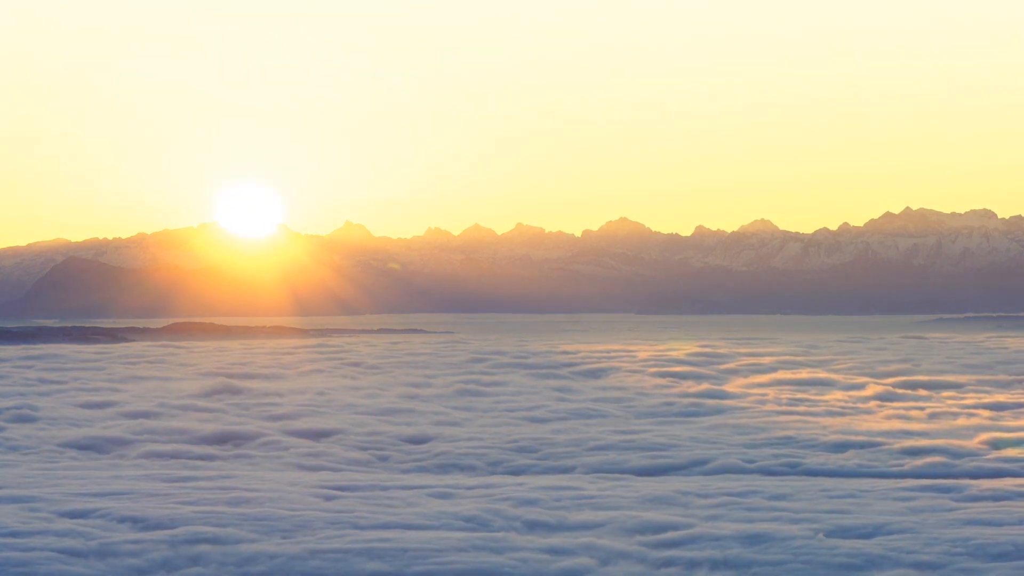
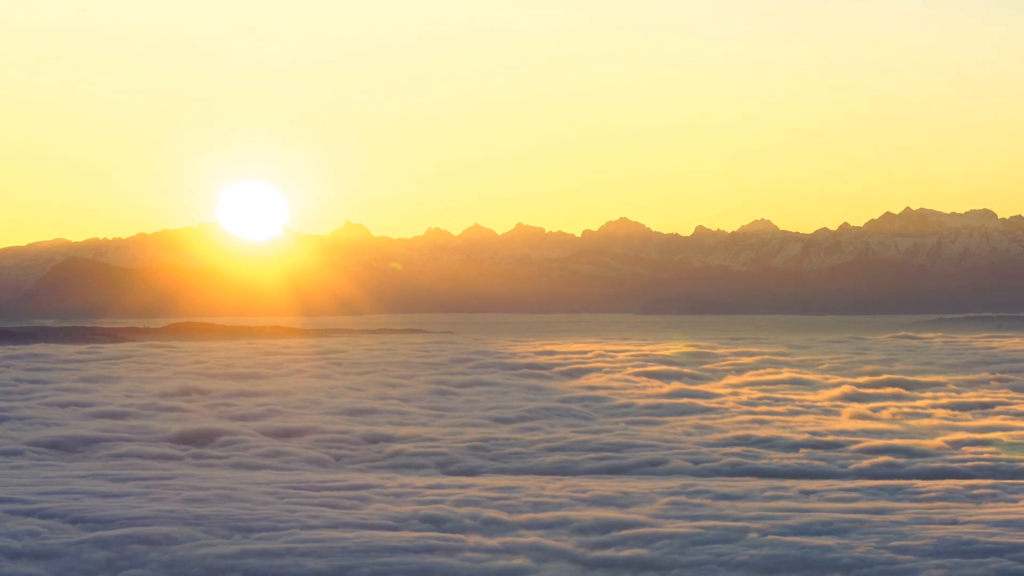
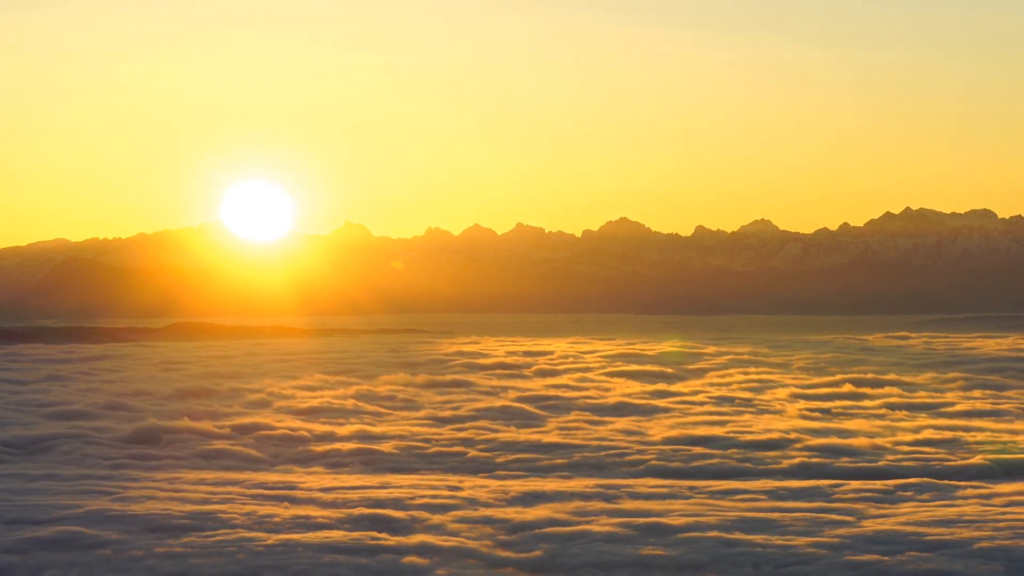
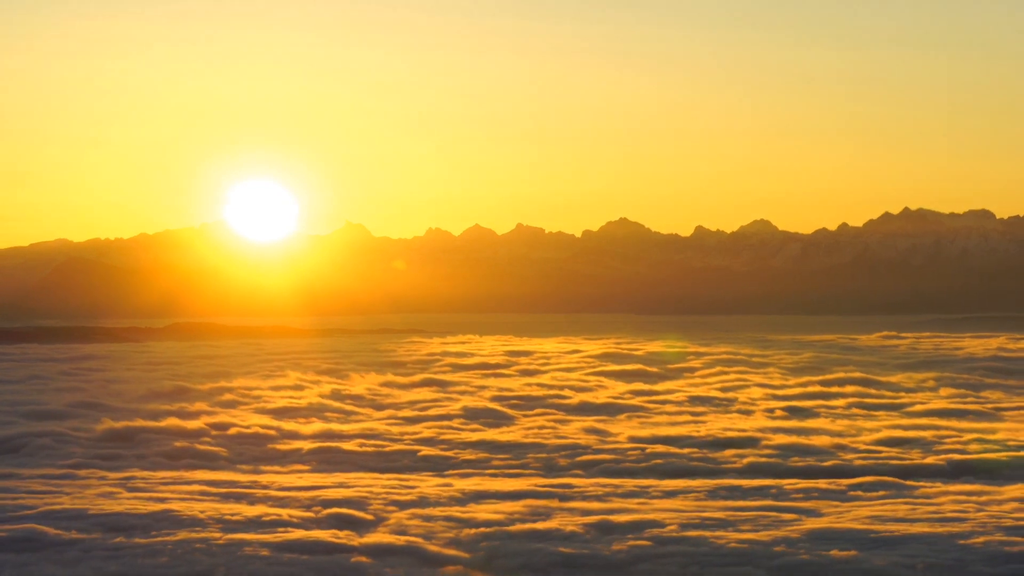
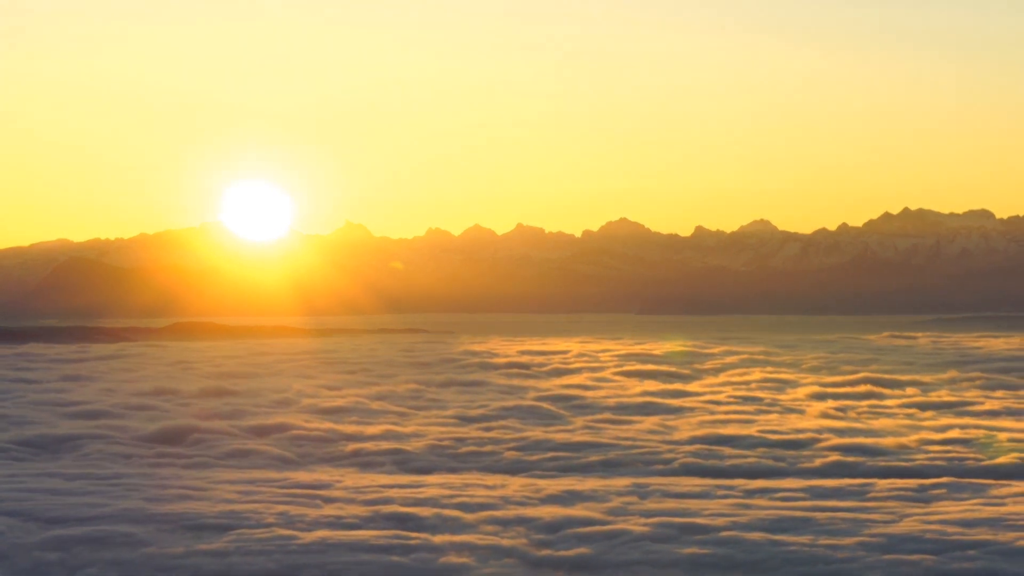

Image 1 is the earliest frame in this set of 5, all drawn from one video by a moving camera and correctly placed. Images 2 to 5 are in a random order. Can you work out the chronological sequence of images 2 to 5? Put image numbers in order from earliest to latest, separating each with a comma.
2, 5, 3, 4
